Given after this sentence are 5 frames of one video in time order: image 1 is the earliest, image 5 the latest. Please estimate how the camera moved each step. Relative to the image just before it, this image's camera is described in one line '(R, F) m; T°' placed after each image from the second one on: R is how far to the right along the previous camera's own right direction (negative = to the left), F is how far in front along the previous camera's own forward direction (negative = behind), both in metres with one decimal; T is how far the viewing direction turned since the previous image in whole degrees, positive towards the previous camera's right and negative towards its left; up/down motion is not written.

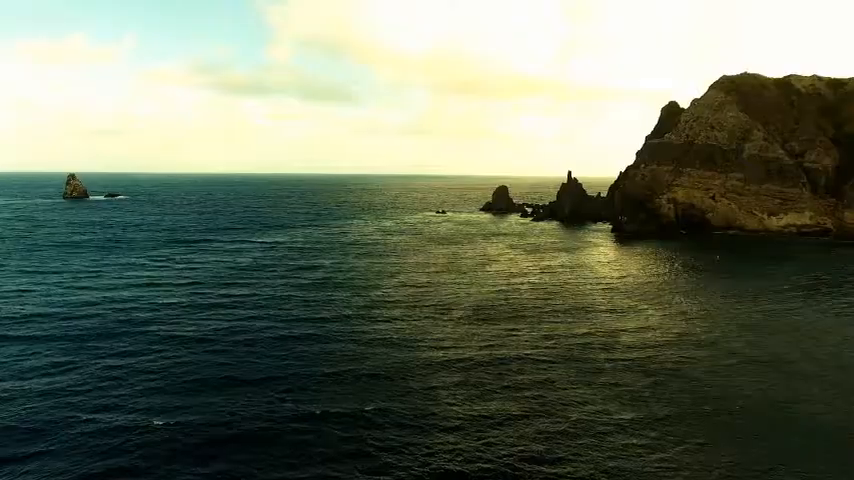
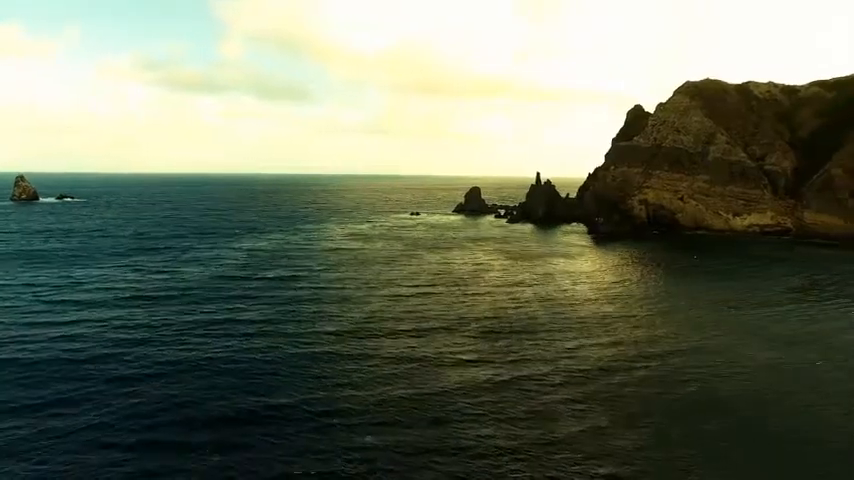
(-4.0, +0.9) m; +5°
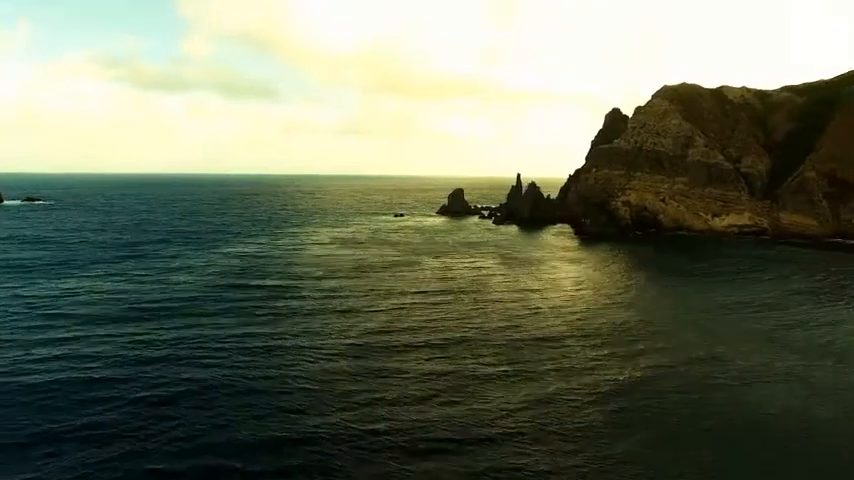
(-3.7, +0.6) m; +4°
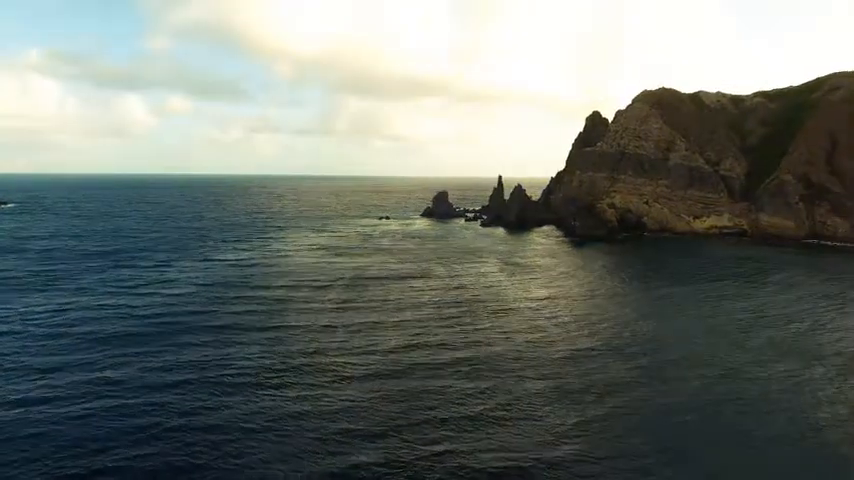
(-4.5, +0.7) m; +4°
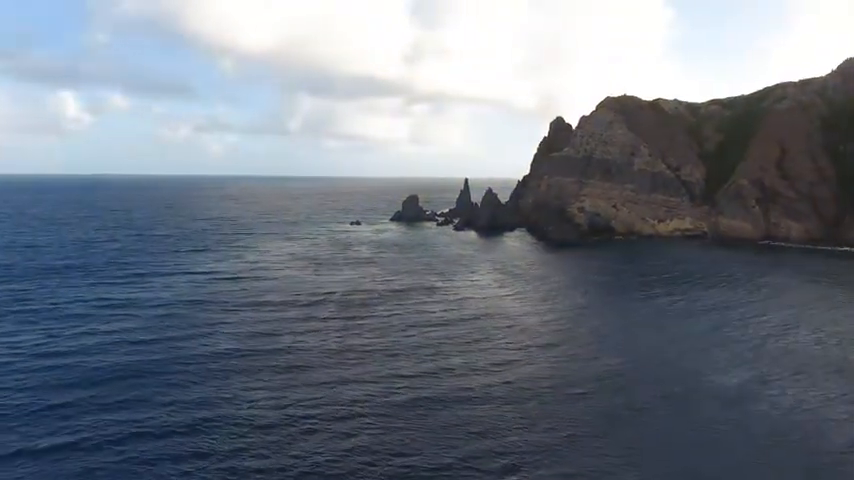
(-5.5, +0.7) m; +6°
